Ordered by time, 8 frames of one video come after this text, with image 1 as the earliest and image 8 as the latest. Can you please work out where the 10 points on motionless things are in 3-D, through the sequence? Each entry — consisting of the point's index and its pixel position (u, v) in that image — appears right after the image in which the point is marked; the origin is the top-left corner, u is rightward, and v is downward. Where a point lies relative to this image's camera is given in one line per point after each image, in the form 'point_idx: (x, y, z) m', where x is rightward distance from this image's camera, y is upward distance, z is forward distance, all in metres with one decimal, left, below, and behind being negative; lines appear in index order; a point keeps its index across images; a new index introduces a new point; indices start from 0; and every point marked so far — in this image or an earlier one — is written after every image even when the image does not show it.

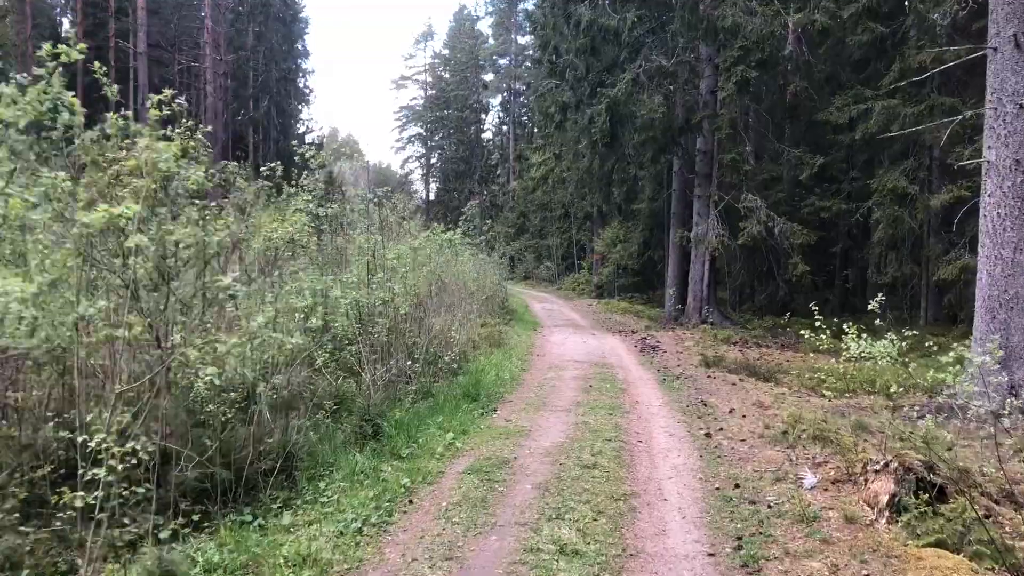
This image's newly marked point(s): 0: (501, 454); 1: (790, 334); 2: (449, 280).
0: (-0.1, -1.2, +6.5) m
1: (+5.3, -0.9, +16.9) m
2: (-0.9, +0.1, +13.2) m
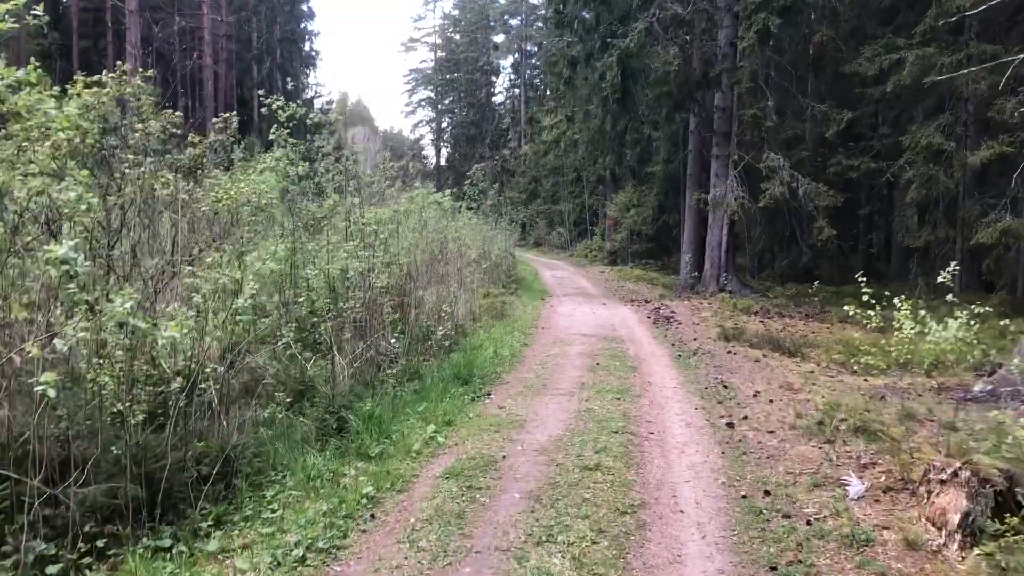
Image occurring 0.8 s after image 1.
0: (-0.2, -1.0, +5.6) m
1: (+5.4, -0.3, +15.8) m
2: (-0.9, +0.5, +12.2) m
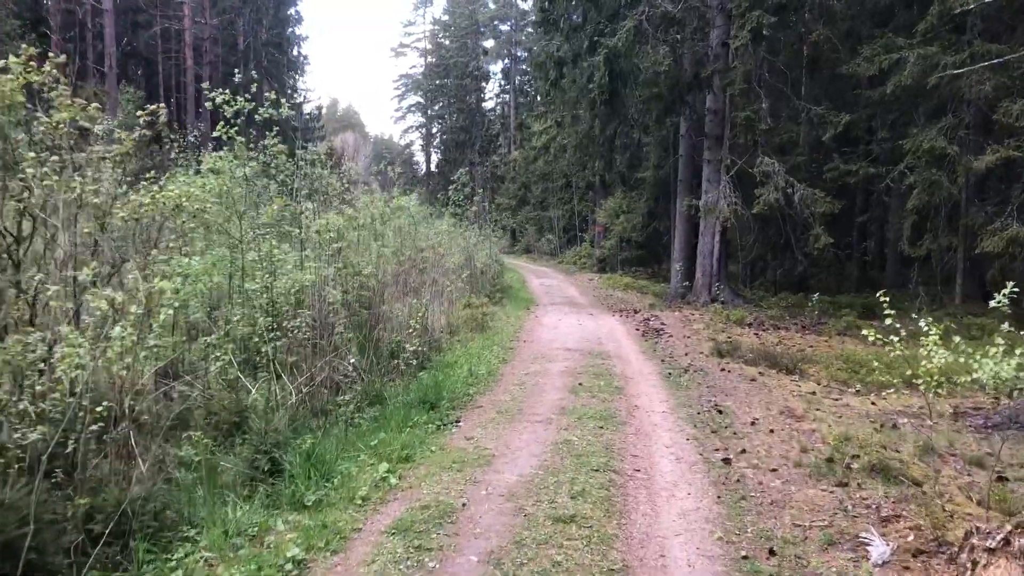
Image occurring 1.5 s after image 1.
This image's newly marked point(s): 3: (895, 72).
0: (-0.4, -1.1, +4.8) m
1: (+5.1, -0.5, +15.1) m
2: (-1.2, +0.4, +11.4) m
3: (+6.4, +3.6, +14.8) m
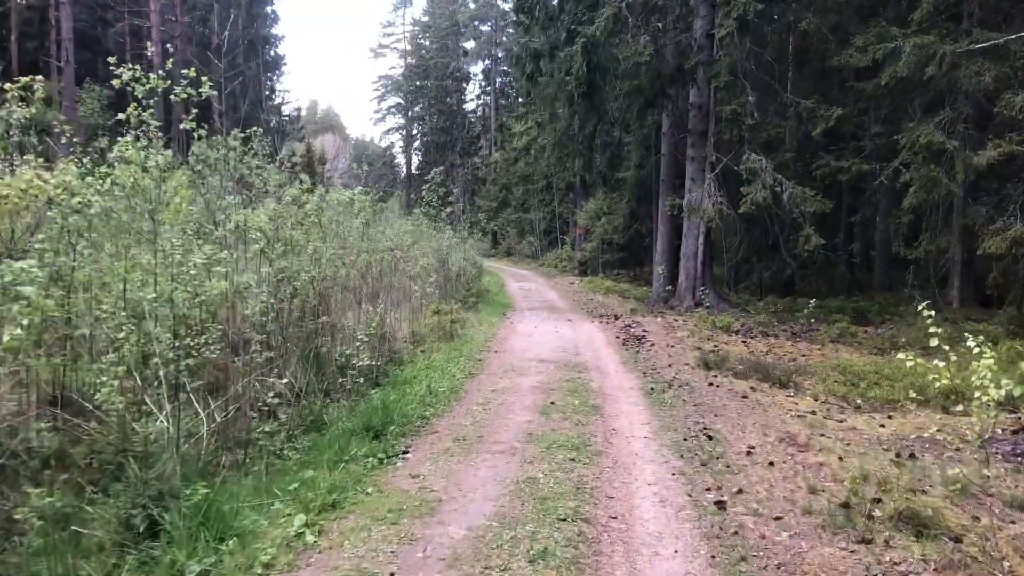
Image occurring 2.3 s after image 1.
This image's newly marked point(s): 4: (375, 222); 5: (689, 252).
0: (-0.6, -1.2, +3.8) m
1: (+4.6, -0.5, +14.2) m
2: (-1.6, +0.3, +10.4) m
3: (+6.0, +3.6, +14.0) m
4: (-1.7, +0.8, +10.7) m
5: (+3.2, +0.7, +16.3) m
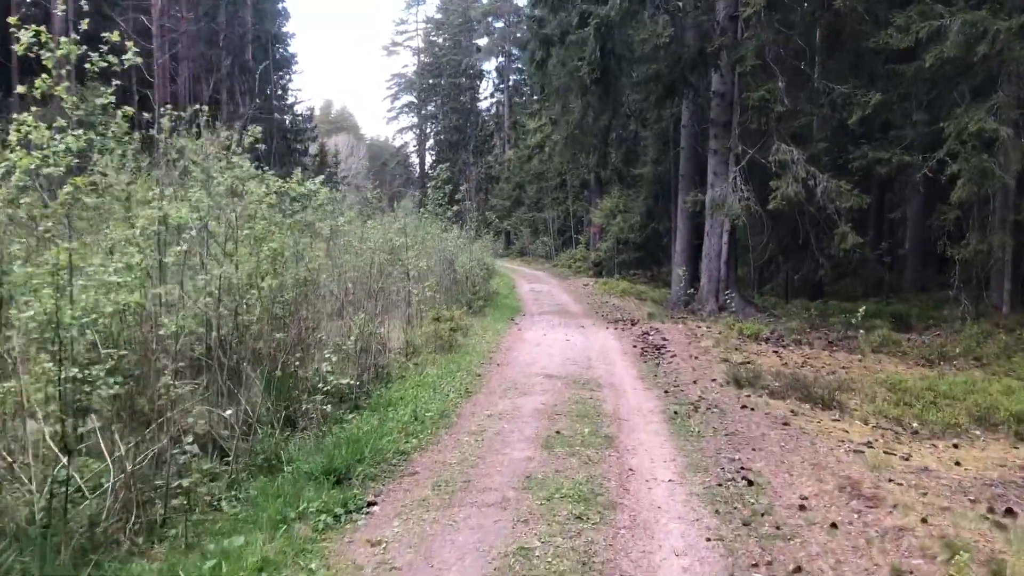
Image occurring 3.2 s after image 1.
0: (-0.7, -1.2, +2.7) m
1: (+4.7, -0.6, +13.0) m
2: (-1.5, +0.2, +9.3) m
3: (+6.1, +3.5, +12.8) m
4: (-1.7, +0.7, +9.6) m
5: (+3.4, +0.6, +15.1) m
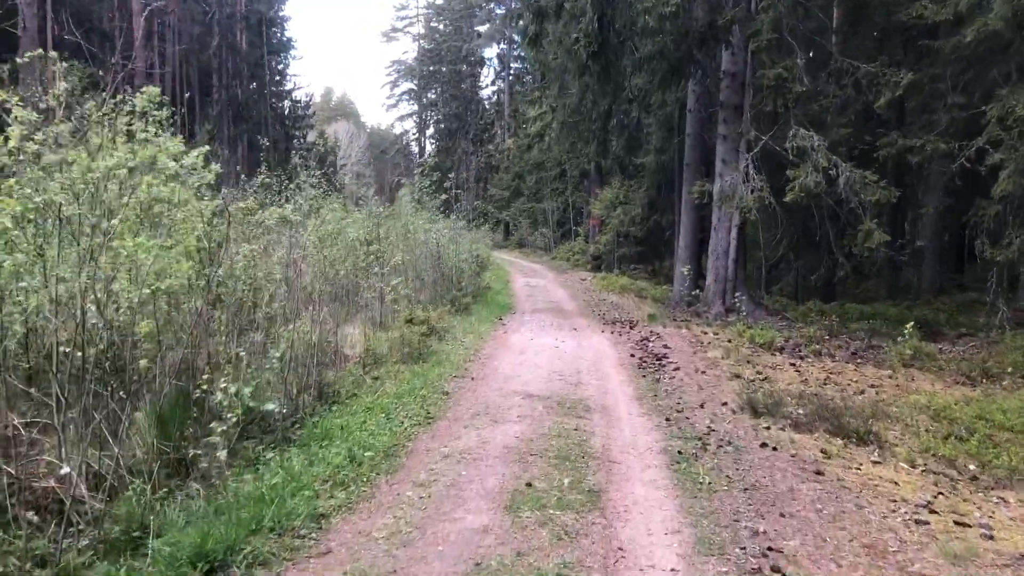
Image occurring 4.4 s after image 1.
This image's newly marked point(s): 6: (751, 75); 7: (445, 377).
0: (-0.9, -1.3, +1.3) m
1: (+4.5, -0.6, +11.6) m
2: (-1.7, +0.2, +7.9) m
3: (+5.9, +3.5, +11.3) m
4: (-1.9, +0.7, +8.2) m
5: (+3.2, +0.6, +13.6) m
6: (+3.6, +3.2, +13.4) m
7: (-0.6, -0.9, +8.5) m
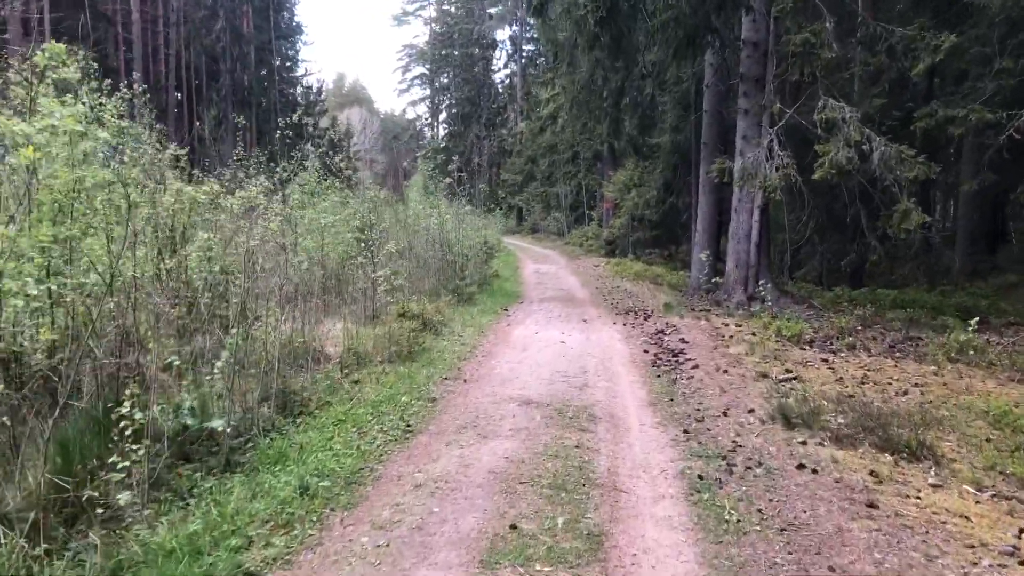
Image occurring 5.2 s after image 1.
0: (-1.1, -1.4, +0.3) m
1: (+4.6, -0.4, +10.5) m
2: (-1.8, +0.3, +6.9) m
3: (+5.9, +3.6, +10.2) m
4: (-1.9, +0.8, +7.3) m
5: (+3.2, +0.8, +12.6) m
6: (+3.6, +3.4, +12.3) m
7: (-0.7, -0.8, +7.6) m
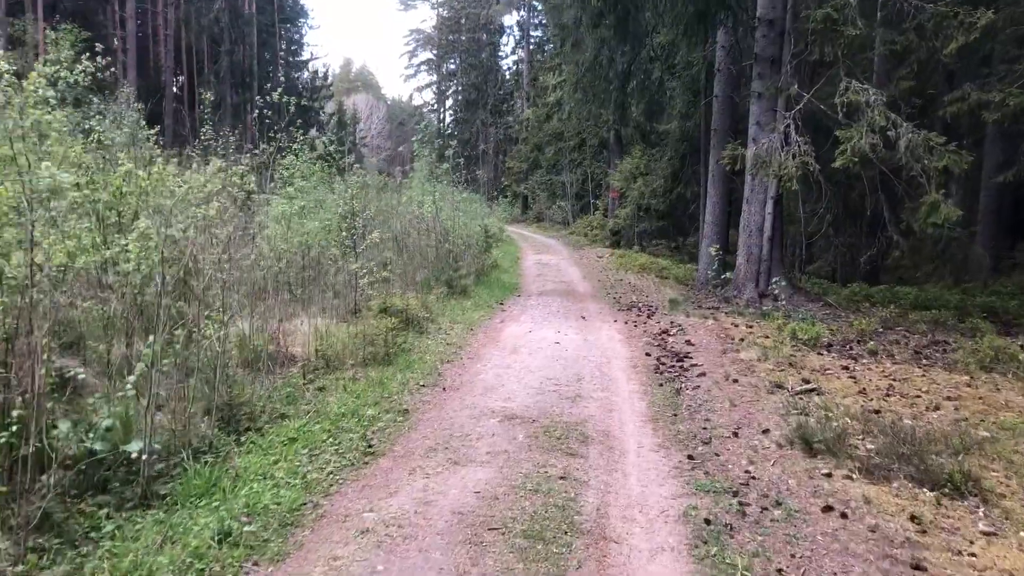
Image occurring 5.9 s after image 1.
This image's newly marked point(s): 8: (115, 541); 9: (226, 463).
0: (-1.3, -1.4, -0.4) m
1: (+4.5, -0.4, +9.7) m
2: (-1.9, +0.3, +6.1) m
3: (+5.8, +3.6, +9.3) m
4: (-2.0, +0.8, +6.5) m
5: (+3.2, +0.9, +11.8) m
6: (+3.6, +3.5, +11.4) m
7: (-0.8, -0.8, +6.8) m
8: (-1.6, -1.0, +3.6) m
9: (-1.5, -0.9, +4.8) m
